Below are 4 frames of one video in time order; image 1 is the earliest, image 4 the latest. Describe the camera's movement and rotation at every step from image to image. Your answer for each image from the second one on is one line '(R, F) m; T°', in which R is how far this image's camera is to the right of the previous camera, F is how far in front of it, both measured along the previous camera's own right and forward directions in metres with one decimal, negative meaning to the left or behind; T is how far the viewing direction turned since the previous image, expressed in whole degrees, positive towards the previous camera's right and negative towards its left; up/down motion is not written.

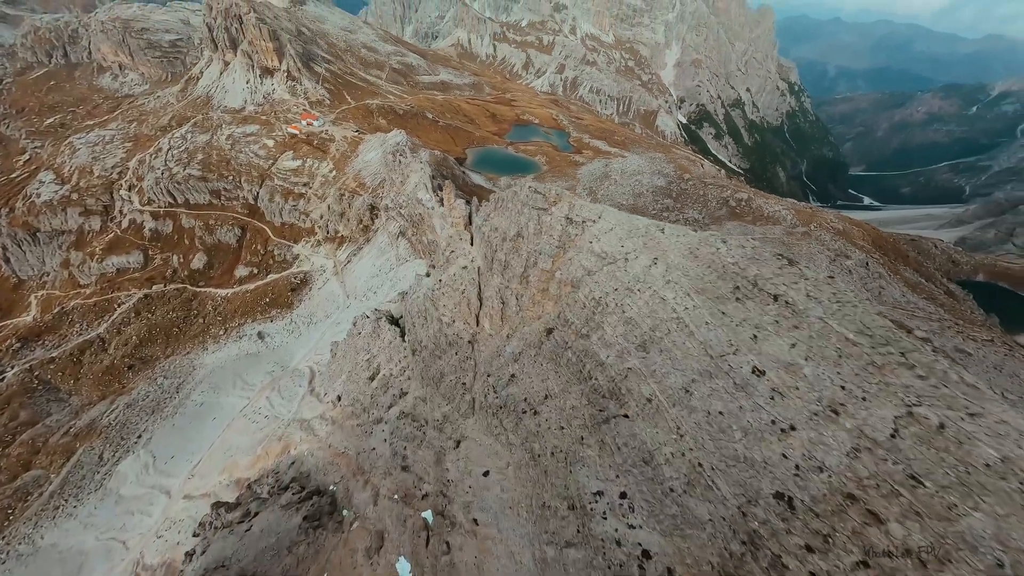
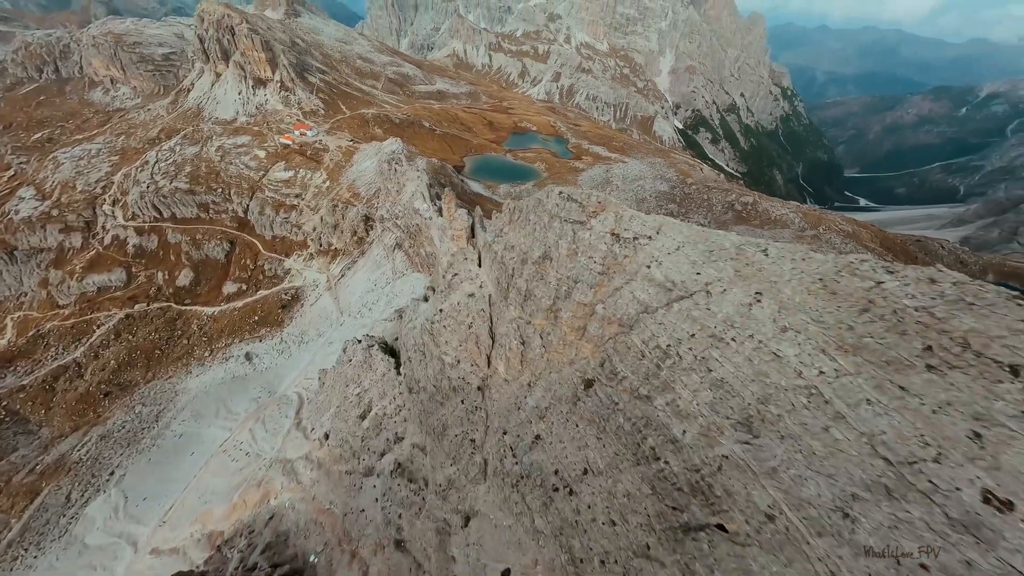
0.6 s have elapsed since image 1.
(-1.0, +4.5) m; 0°
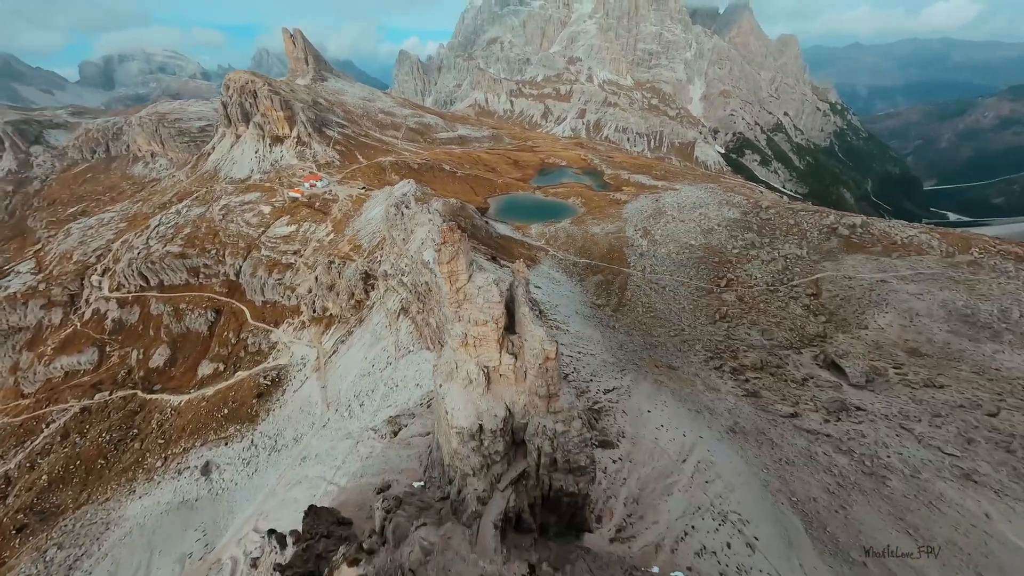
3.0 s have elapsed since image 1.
(-2.5, +17.7) m; -5°
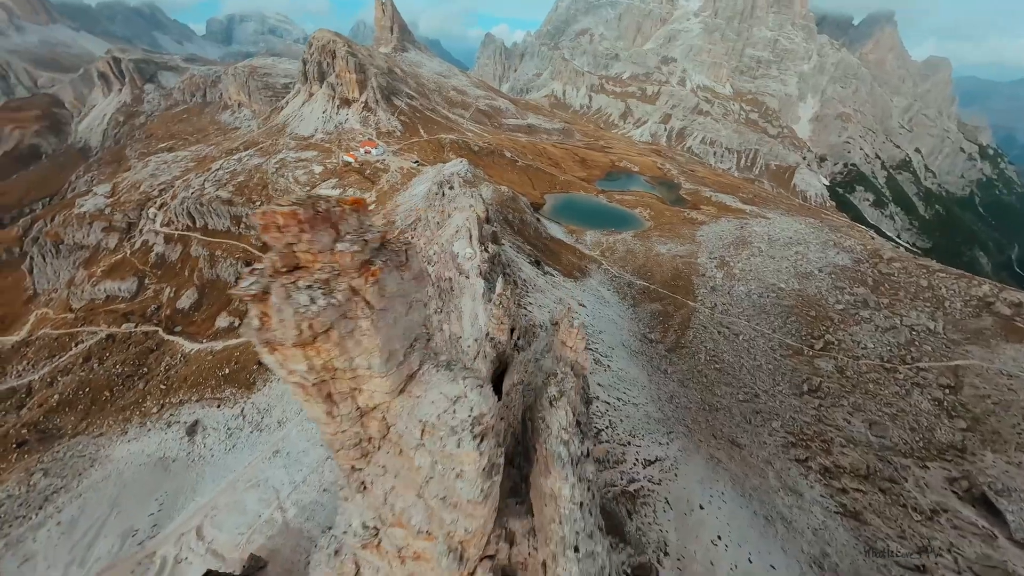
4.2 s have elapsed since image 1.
(-0.2, +8.6) m; -7°
